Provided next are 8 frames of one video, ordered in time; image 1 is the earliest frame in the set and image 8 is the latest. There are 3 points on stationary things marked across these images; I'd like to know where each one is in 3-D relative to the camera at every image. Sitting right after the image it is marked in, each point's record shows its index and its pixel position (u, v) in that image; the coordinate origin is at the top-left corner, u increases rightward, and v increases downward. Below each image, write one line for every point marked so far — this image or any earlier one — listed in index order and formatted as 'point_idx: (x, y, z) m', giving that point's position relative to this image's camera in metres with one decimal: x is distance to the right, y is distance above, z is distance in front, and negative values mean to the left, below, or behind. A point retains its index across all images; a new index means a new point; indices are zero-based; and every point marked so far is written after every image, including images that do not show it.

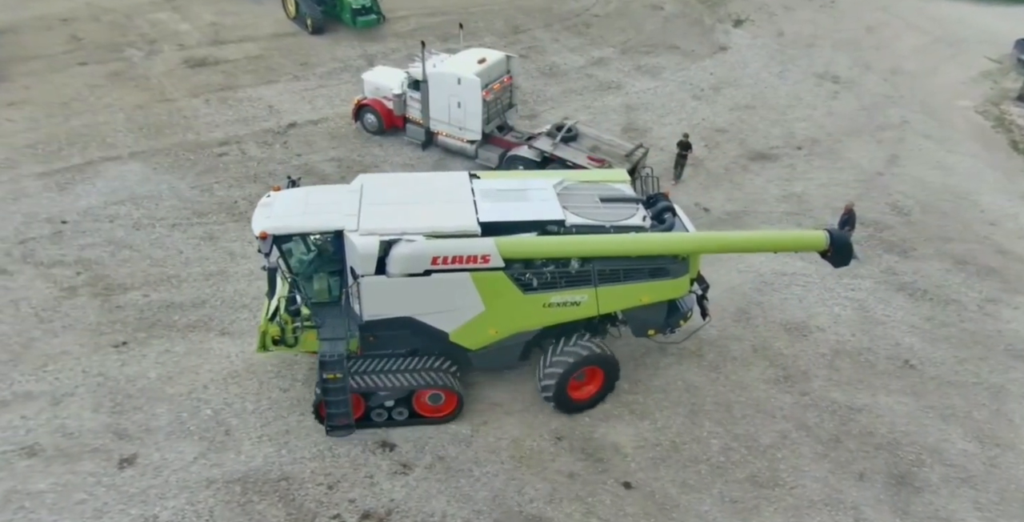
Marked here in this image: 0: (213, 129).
0: (-5.9, +2.6, +13.5) m
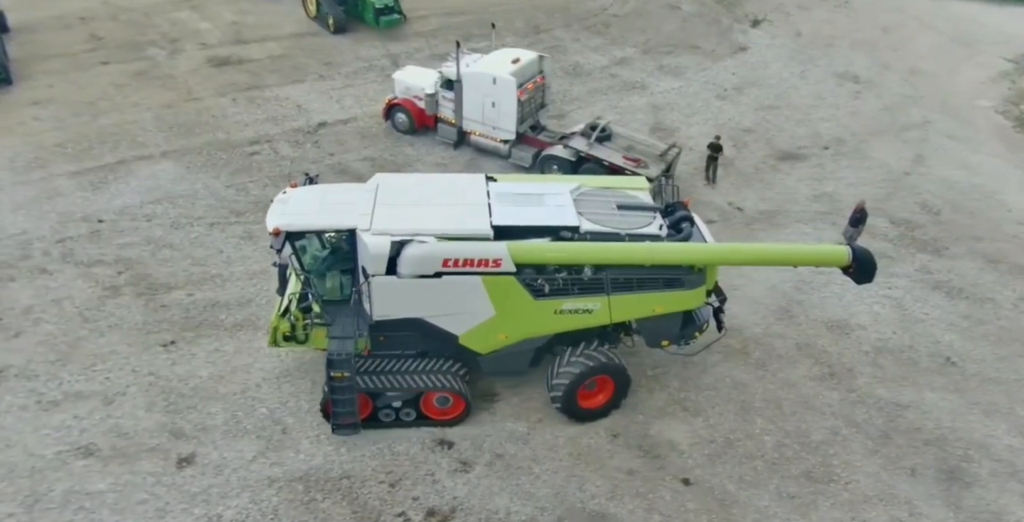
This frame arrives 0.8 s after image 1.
0: (-5.3, +2.6, +13.4) m
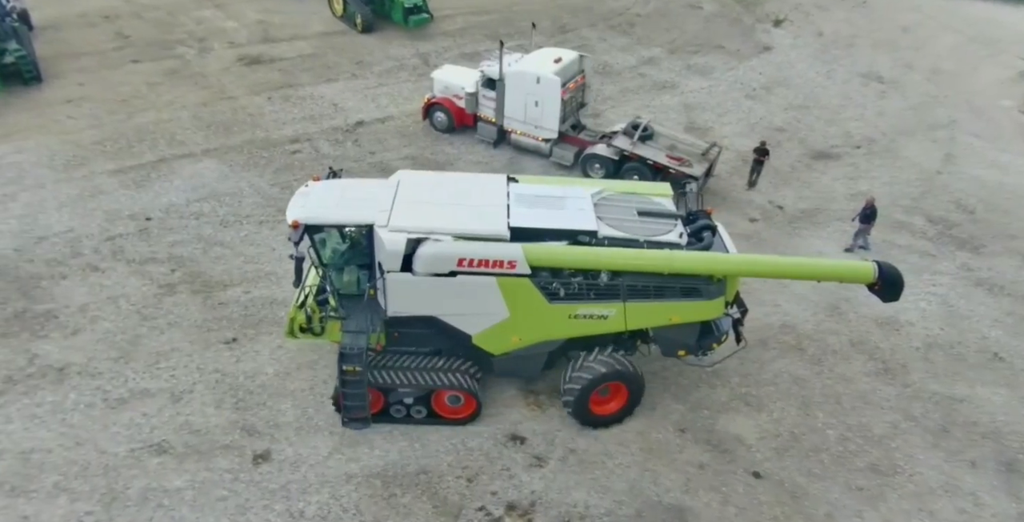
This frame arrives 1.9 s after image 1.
0: (-4.5, +2.6, +13.4) m
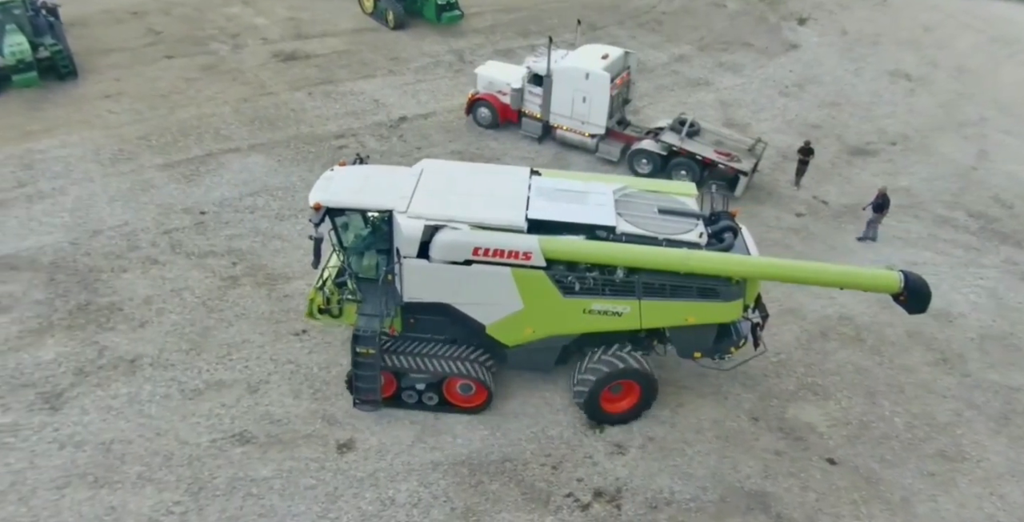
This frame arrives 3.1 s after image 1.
0: (-3.7, +2.7, +13.5) m
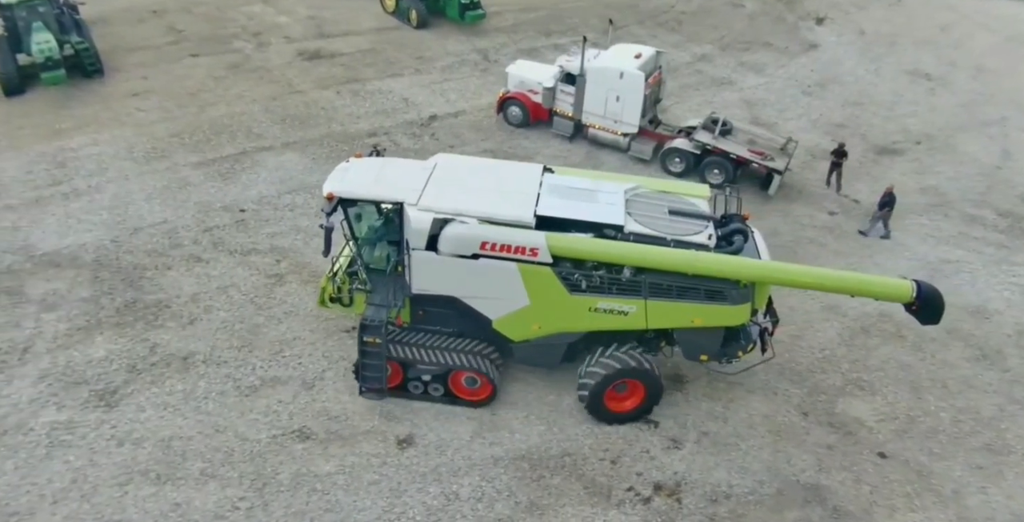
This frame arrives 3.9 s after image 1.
0: (-3.1, +2.8, +13.5) m
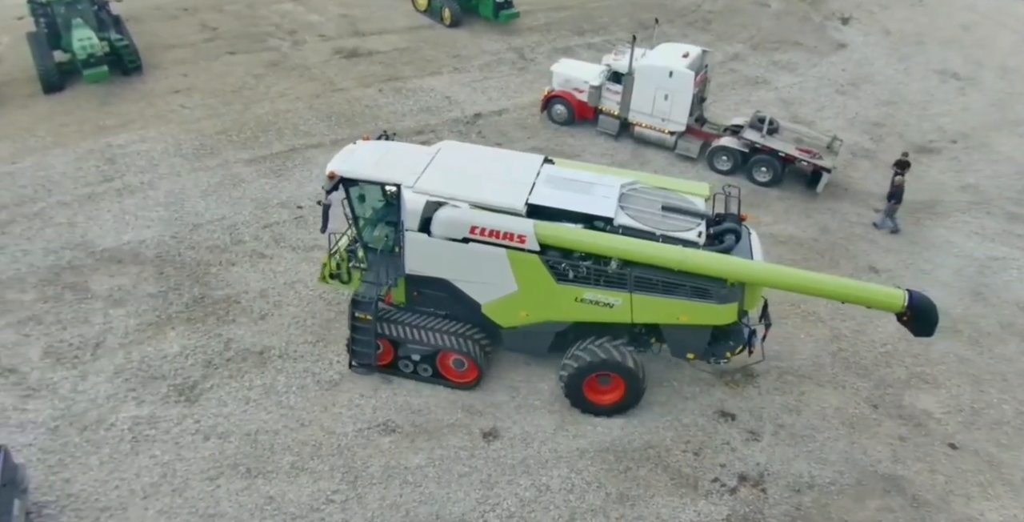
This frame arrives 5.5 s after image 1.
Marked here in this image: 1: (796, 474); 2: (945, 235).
0: (-2.2, +2.8, +13.6) m
1: (+3.2, -2.4, +7.7) m
2: (+7.4, +0.4, +11.7) m
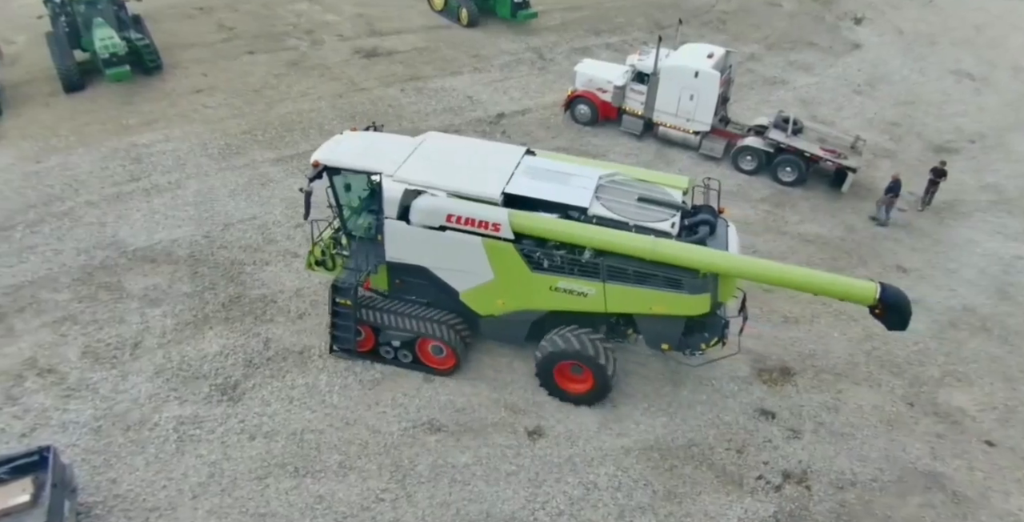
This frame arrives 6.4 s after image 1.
0: (-1.7, +2.9, +13.6) m
1: (+3.7, -2.4, +7.8) m
2: (+7.9, +0.5, +11.8) m
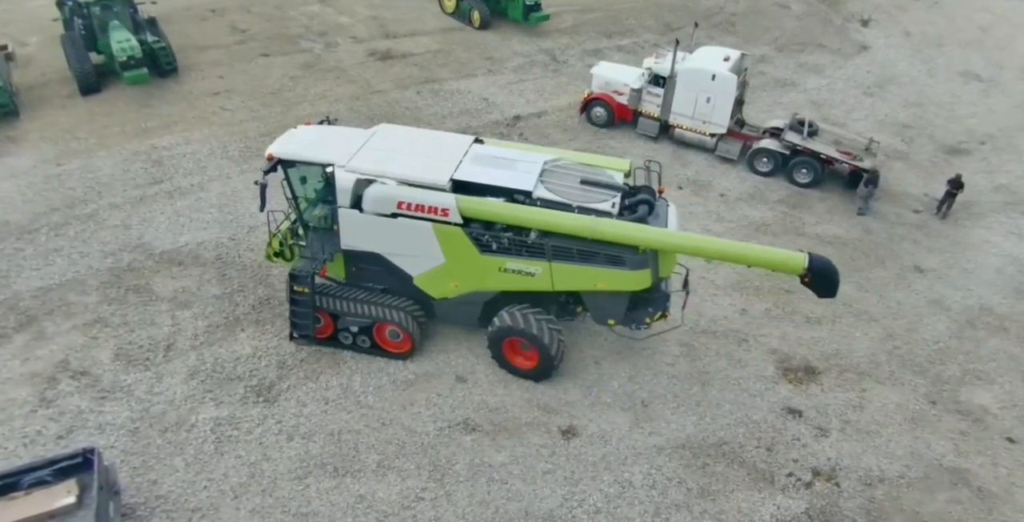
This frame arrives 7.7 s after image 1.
0: (-1.4, +2.8, +13.7) m
1: (+4.2, -2.4, +8.0) m
2: (+8.3, +0.5, +12.0) m
